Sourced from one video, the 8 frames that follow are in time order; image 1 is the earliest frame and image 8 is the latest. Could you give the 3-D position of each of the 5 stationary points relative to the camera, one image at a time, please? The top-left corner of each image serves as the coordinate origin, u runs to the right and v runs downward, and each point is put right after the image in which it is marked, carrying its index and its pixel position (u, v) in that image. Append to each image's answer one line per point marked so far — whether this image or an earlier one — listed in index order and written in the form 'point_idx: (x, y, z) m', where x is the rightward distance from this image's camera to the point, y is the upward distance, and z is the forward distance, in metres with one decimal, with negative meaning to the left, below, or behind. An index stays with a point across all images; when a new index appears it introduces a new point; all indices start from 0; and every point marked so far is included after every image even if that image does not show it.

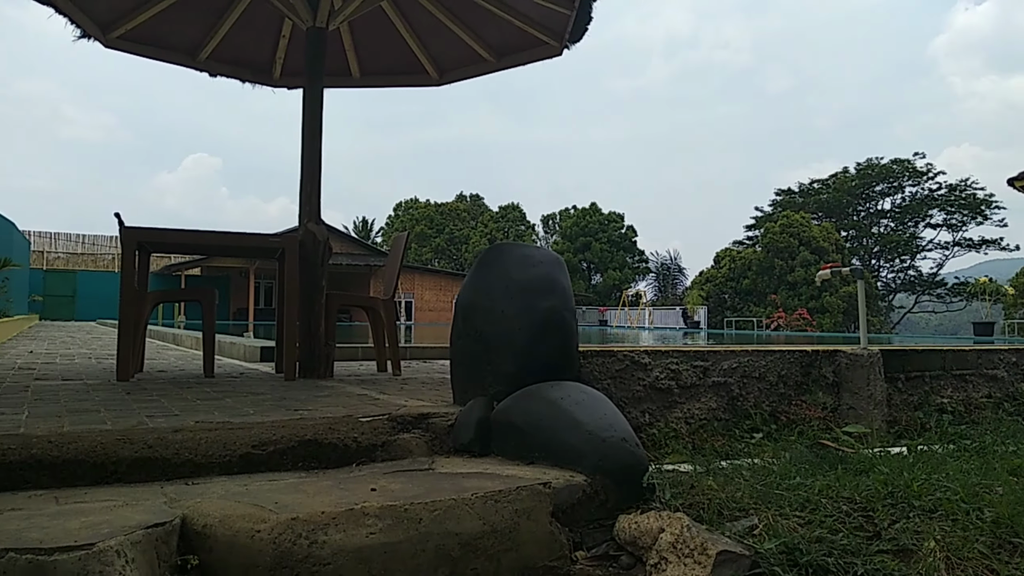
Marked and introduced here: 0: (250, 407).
0: (-0.9, -0.4, +2.9) m
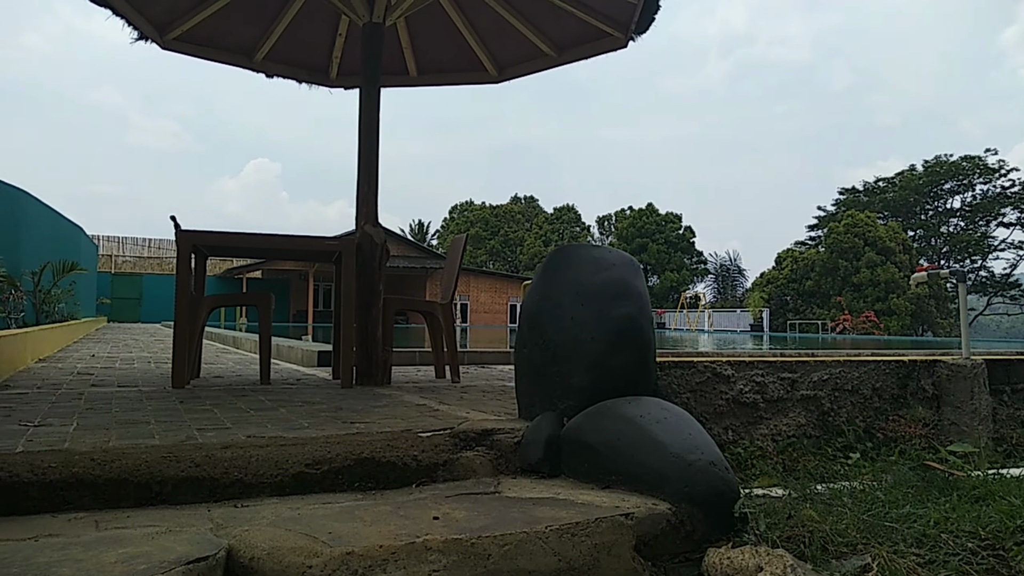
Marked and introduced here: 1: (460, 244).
0: (-0.7, -0.4, +2.7) m
1: (-0.3, +0.3, +4.6) m
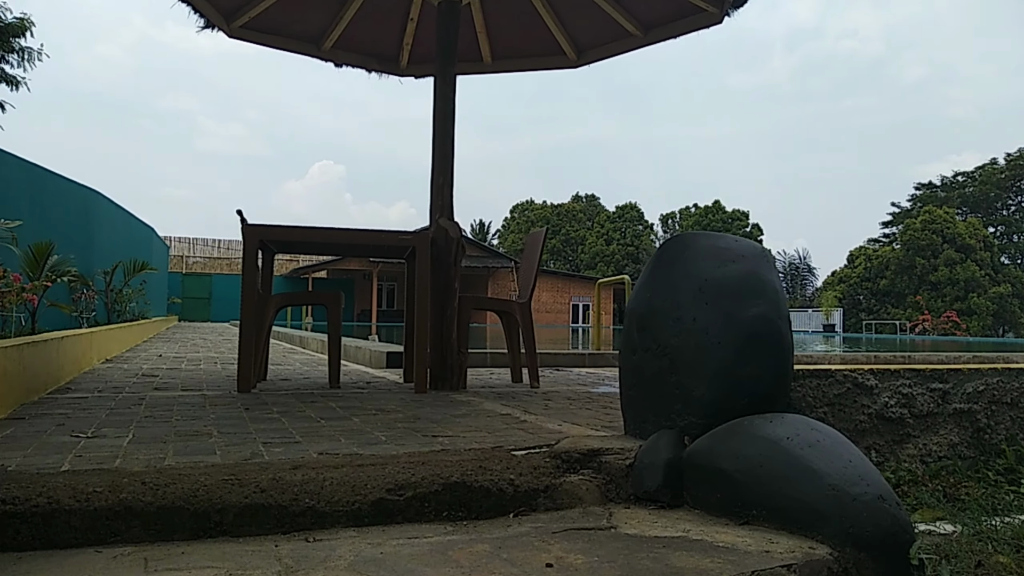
0: (-0.4, -0.4, +2.4) m
1: (+0.2, +0.3, +4.3) m
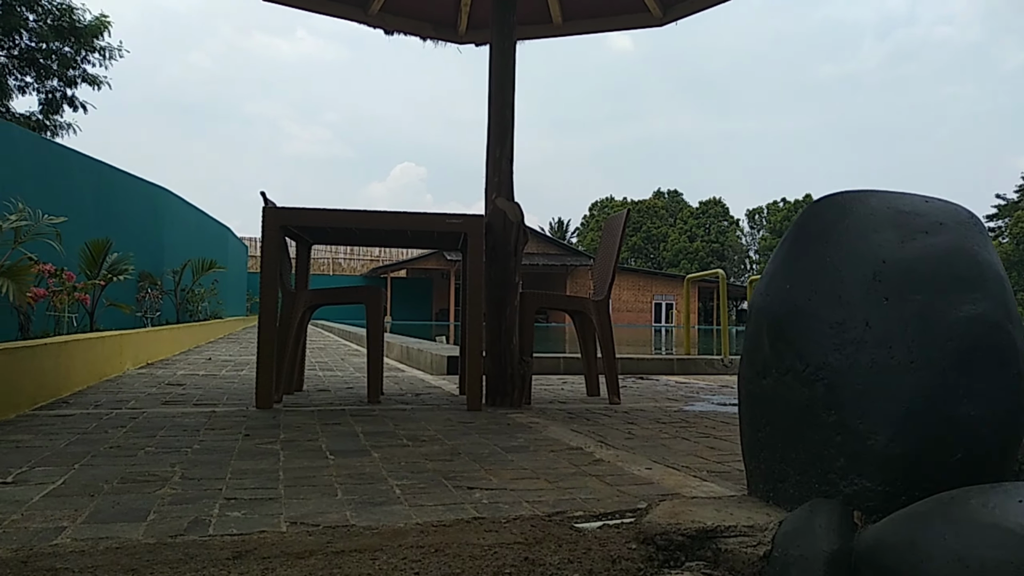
0: (-0.2, -0.4, +1.8) m
1: (+0.5, +0.3, +3.6) m
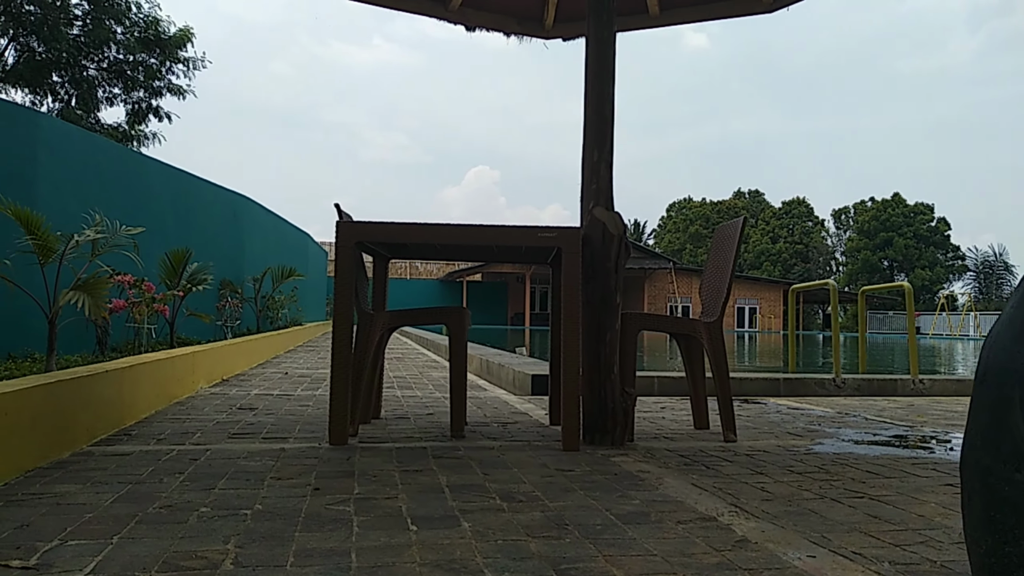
0: (0.0, -0.5, +1.4) m
1: (+0.8, +0.2, +3.1) m
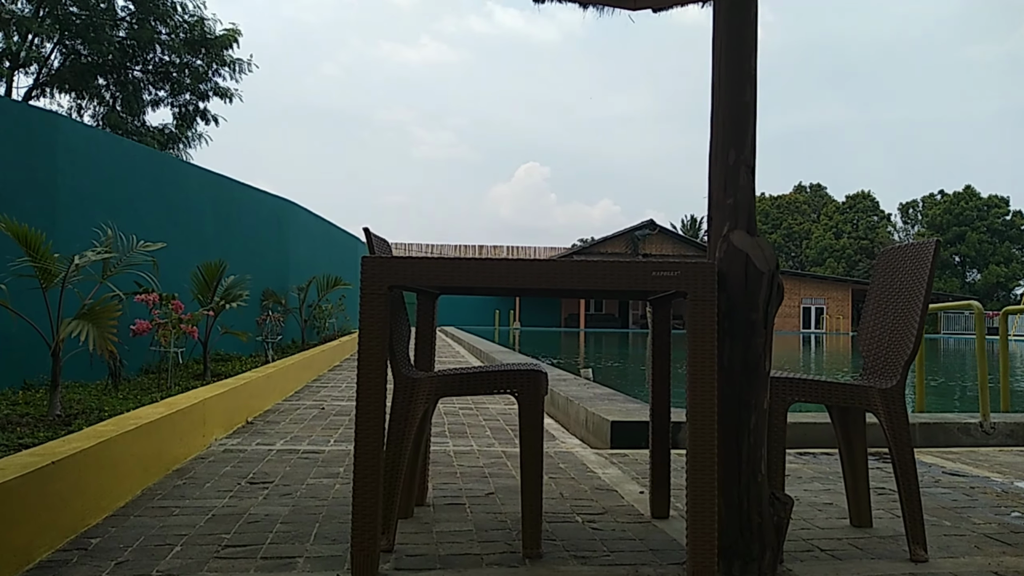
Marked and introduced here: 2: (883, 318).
0: (+0.1, -0.6, +0.6) m
1: (+1.1, +0.1, +2.3) m
2: (+1.1, -0.1, +2.4) m
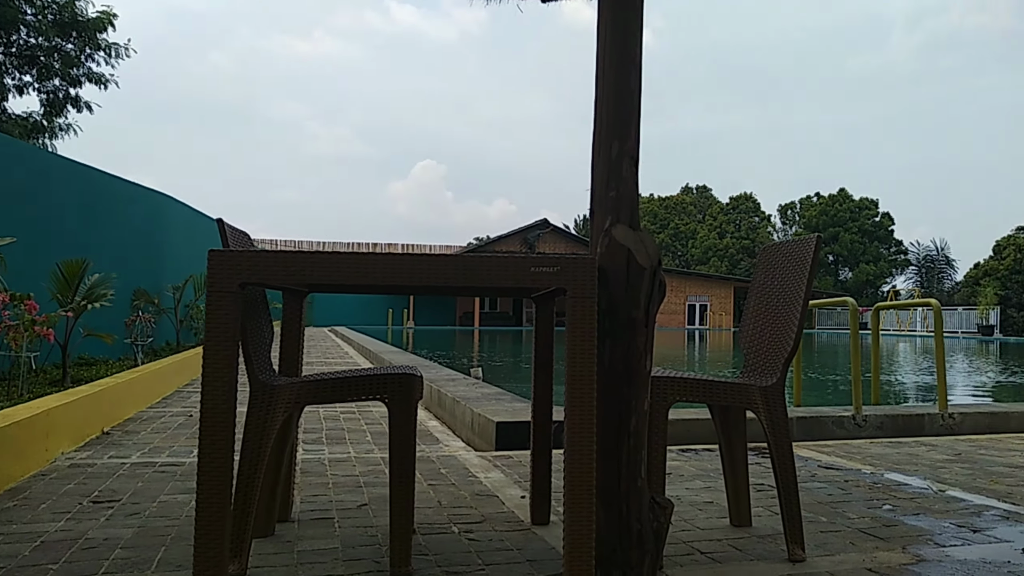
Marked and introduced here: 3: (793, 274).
0: (0.0, -0.6, +0.4) m
1: (+0.8, +0.1, +2.2) m
2: (+0.7, -0.1, +2.4) m
3: (+0.7, 0.0, +2.3) m
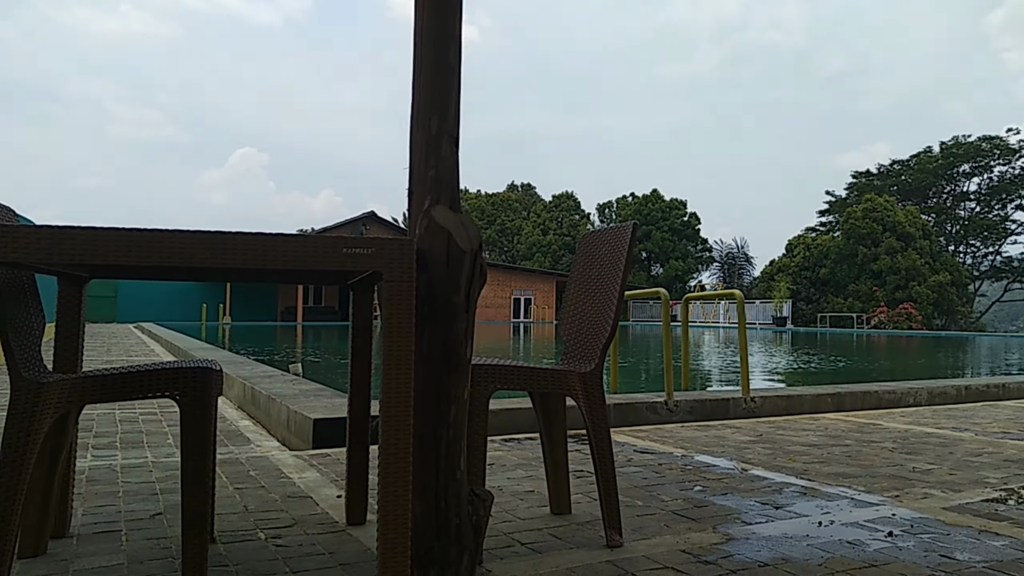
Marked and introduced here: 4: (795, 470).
0: (-0.1, -0.6, +0.3) m
1: (+0.3, +0.1, +2.2) m
2: (+0.2, 0.0, +2.4) m
3: (+0.2, +0.1, +2.3) m
4: (+1.1, -0.7, +3.1) m
